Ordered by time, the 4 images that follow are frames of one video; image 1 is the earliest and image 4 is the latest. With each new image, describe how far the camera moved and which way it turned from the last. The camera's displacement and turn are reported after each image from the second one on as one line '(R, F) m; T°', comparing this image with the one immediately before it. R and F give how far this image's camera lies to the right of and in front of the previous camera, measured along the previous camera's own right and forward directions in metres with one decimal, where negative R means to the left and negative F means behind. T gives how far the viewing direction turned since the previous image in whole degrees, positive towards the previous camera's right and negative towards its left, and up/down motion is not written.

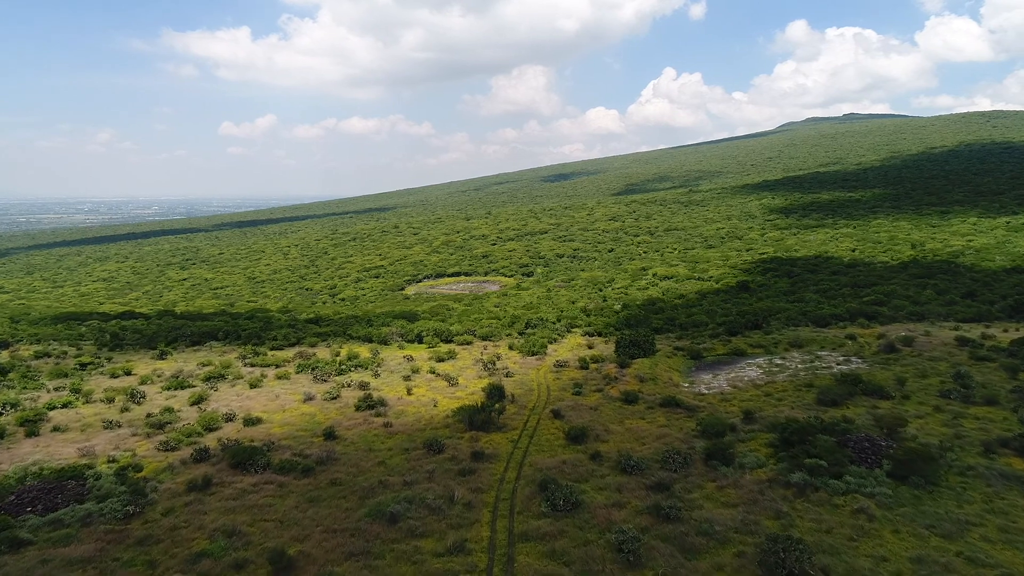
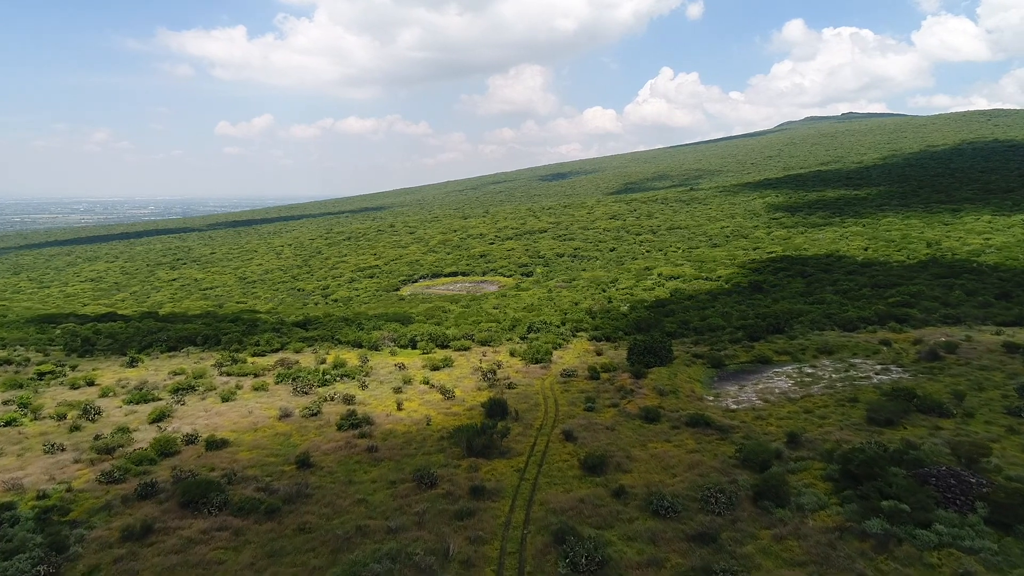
(-0.2, +2.2) m; 0°
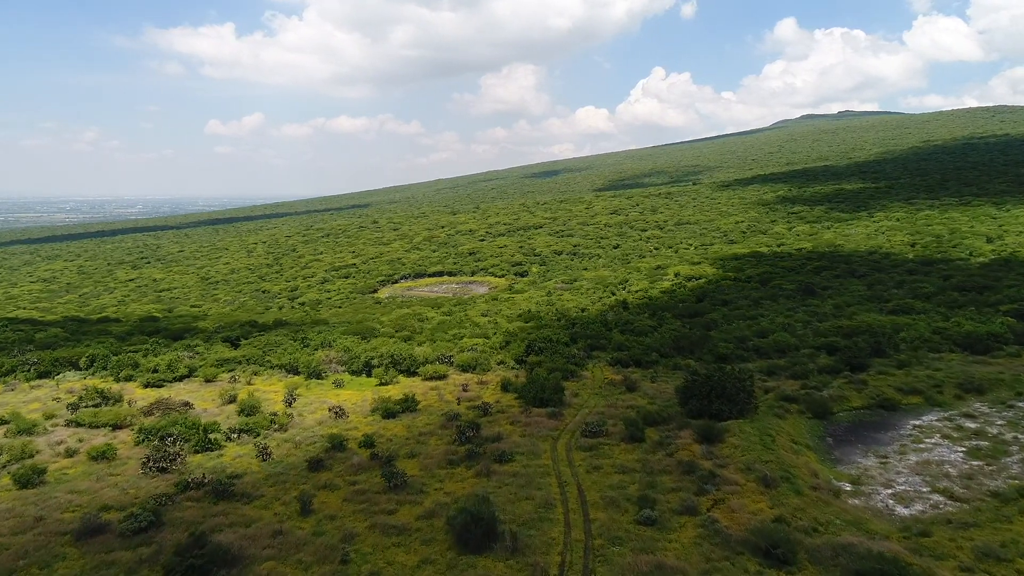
(0.0, +7.4) m; +1°
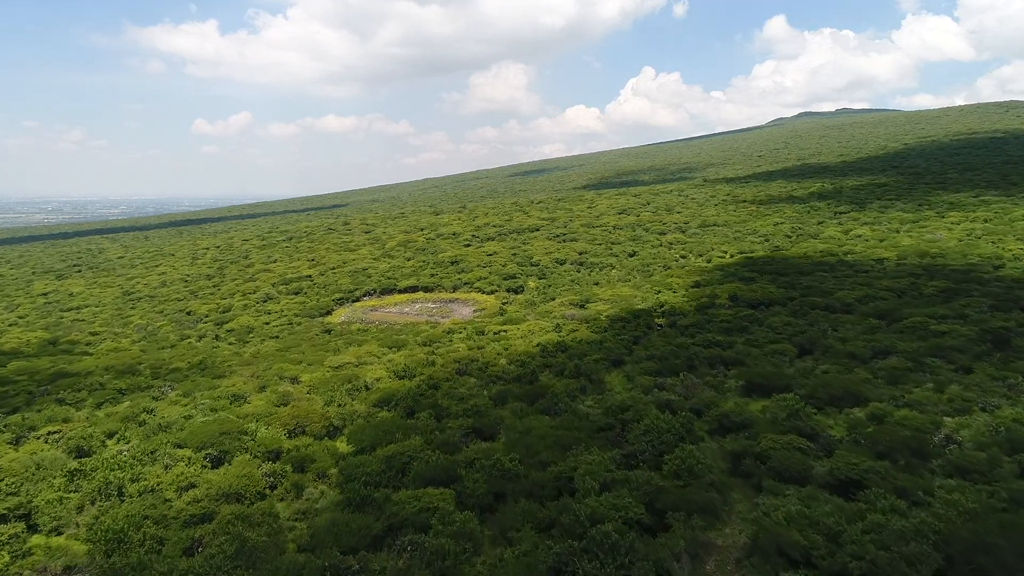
(-0.1, +12.3) m; +1°
